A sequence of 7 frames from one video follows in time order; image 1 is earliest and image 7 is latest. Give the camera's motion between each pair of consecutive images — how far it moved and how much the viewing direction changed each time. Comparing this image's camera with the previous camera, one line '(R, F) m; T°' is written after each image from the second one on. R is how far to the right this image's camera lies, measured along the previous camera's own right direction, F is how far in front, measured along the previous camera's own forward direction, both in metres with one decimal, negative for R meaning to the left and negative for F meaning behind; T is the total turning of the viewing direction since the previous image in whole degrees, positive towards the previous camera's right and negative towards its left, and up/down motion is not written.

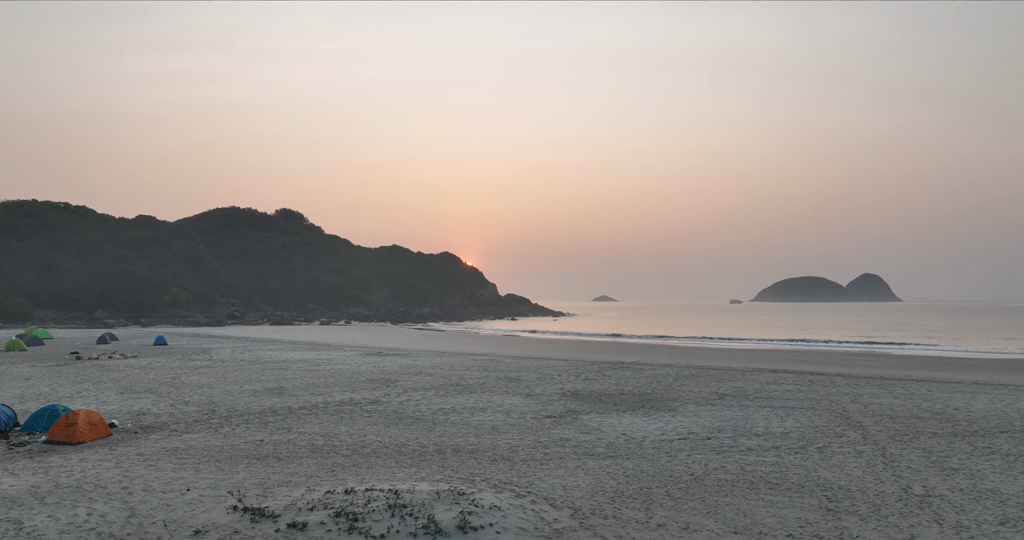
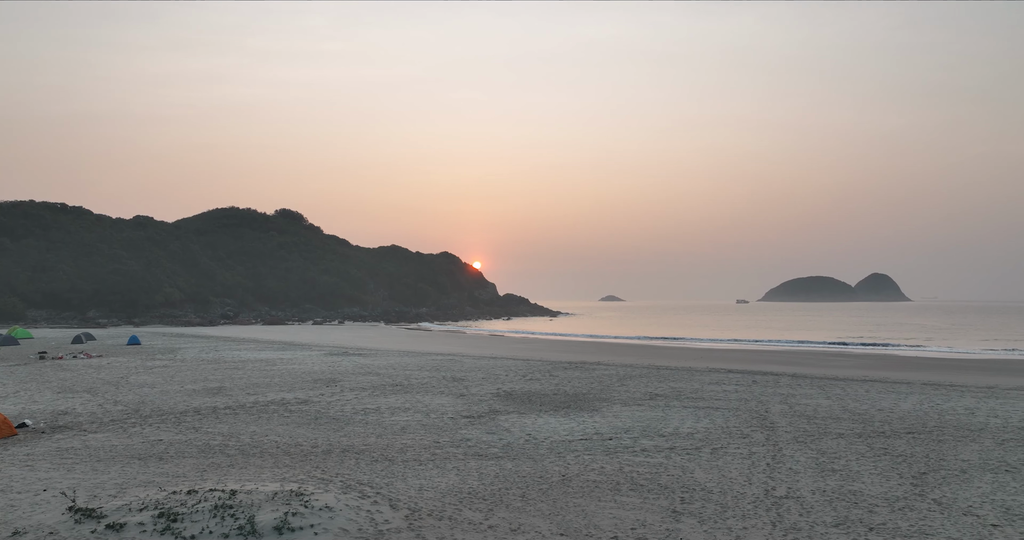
(+1.7, 0.0) m; 0°
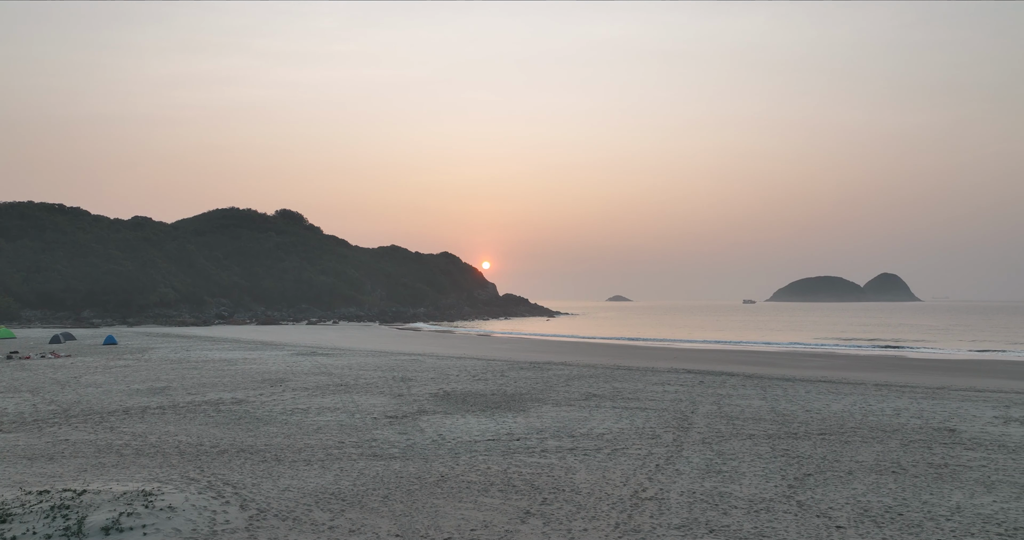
(+1.6, 0.0) m; 0°
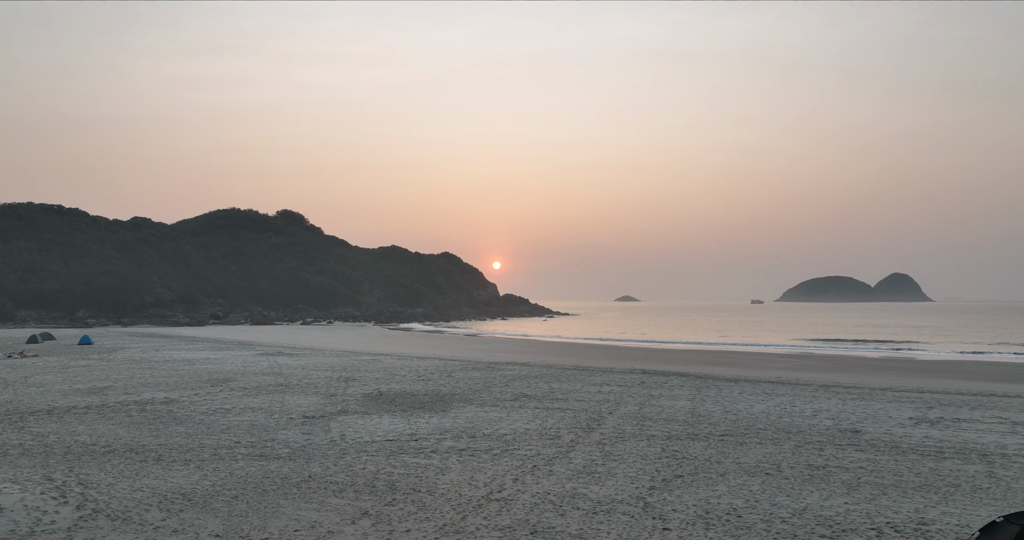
(+1.8, 0.0) m; -1°
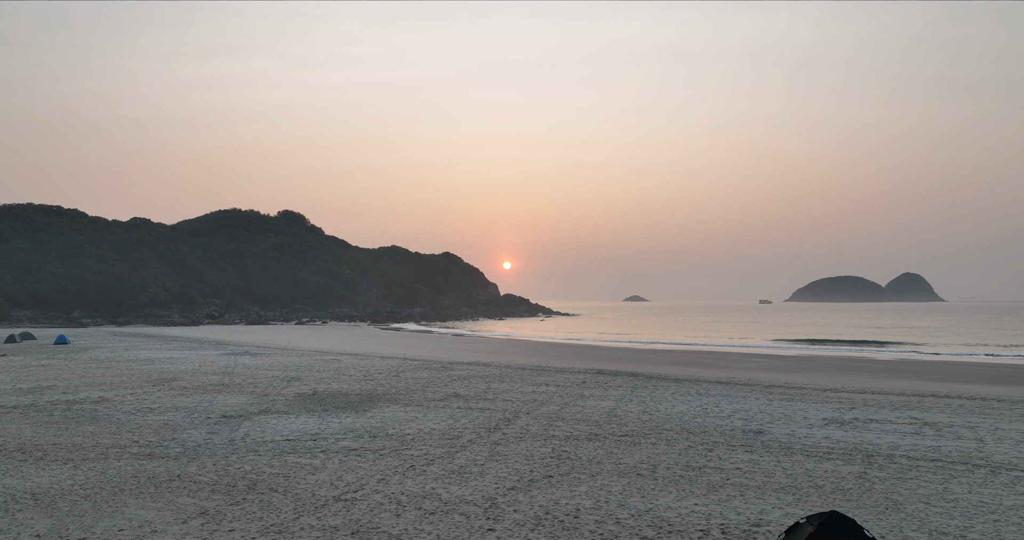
(+1.8, 0.0) m; -1°
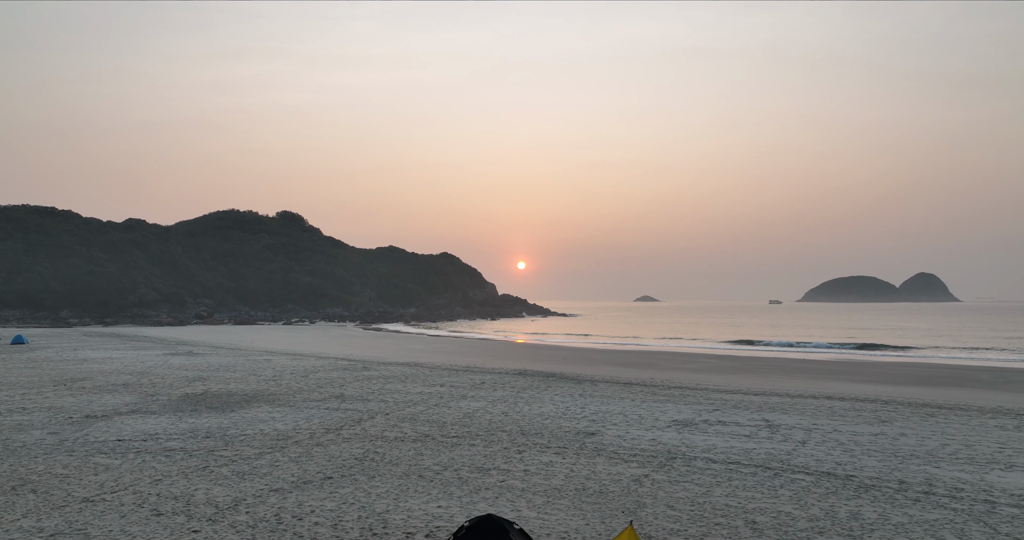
(+2.9, +0.1) m; -1°
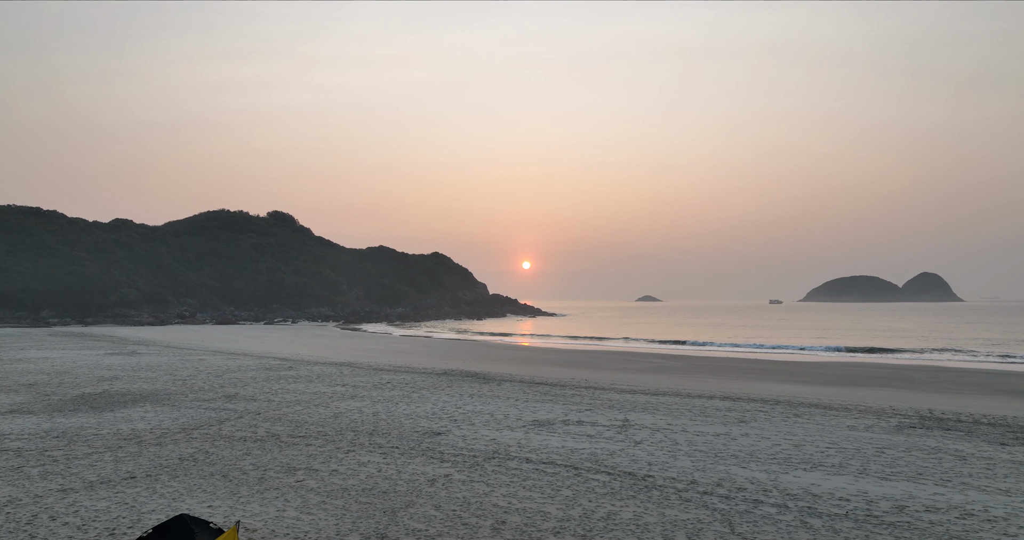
(+2.5, 0.0) m; 0°
